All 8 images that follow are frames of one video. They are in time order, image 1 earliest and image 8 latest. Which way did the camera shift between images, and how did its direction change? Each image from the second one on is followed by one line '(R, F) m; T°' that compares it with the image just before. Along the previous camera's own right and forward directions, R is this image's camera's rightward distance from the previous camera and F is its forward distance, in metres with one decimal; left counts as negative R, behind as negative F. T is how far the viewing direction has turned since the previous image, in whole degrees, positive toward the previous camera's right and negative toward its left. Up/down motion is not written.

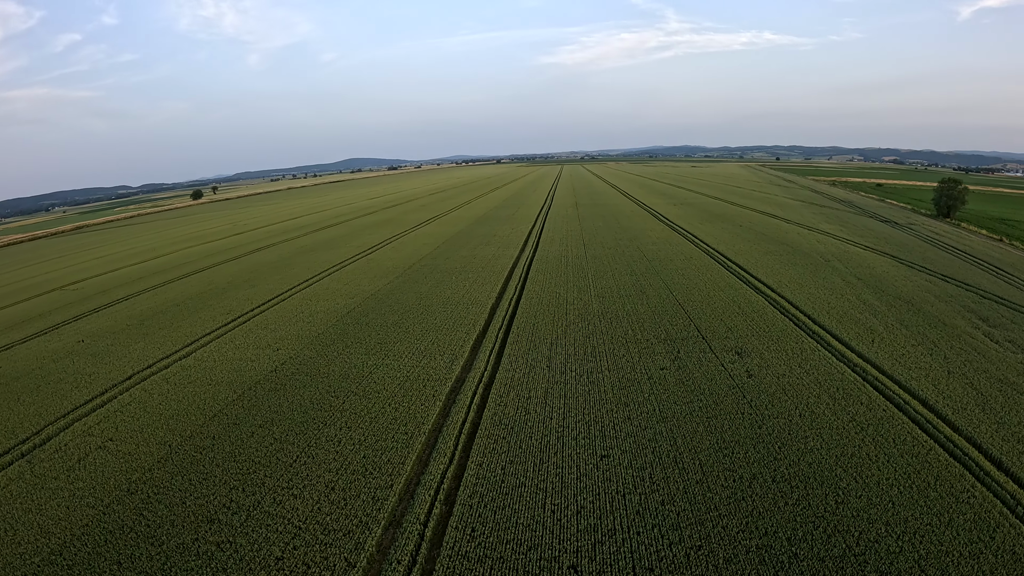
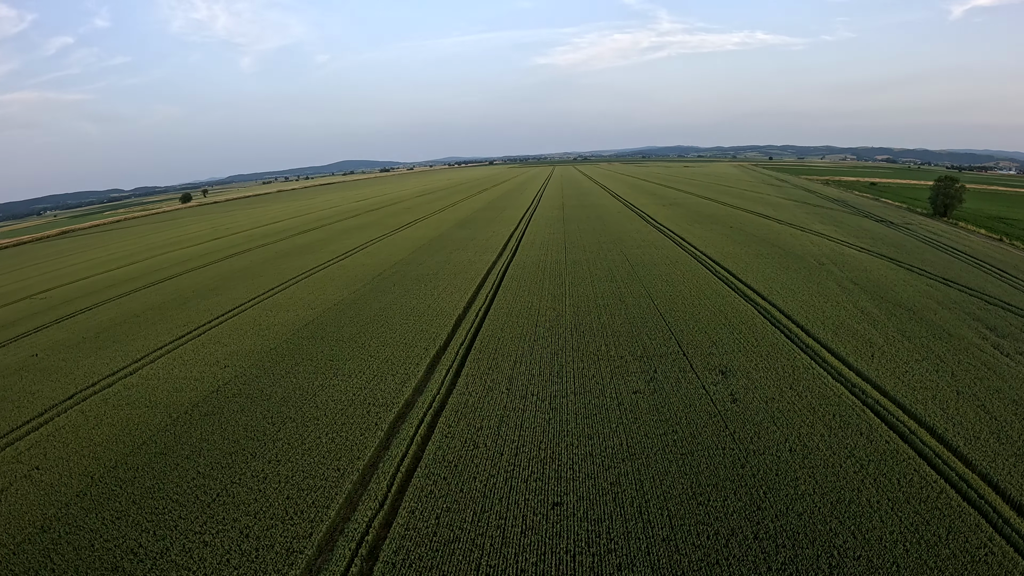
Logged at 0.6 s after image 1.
(+1.0, +1.4) m; 0°
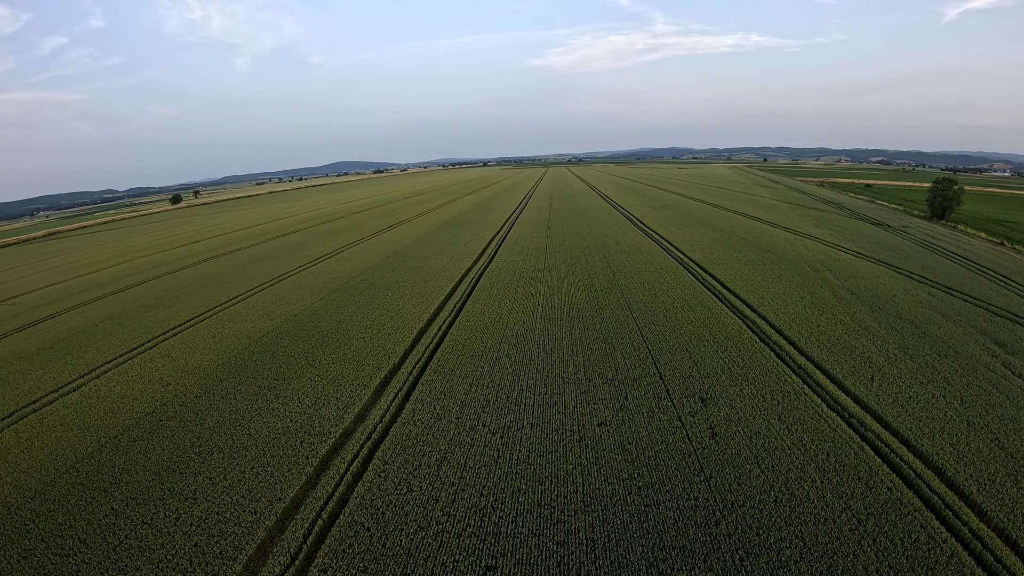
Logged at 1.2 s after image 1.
(+0.9, +1.2) m; 0°
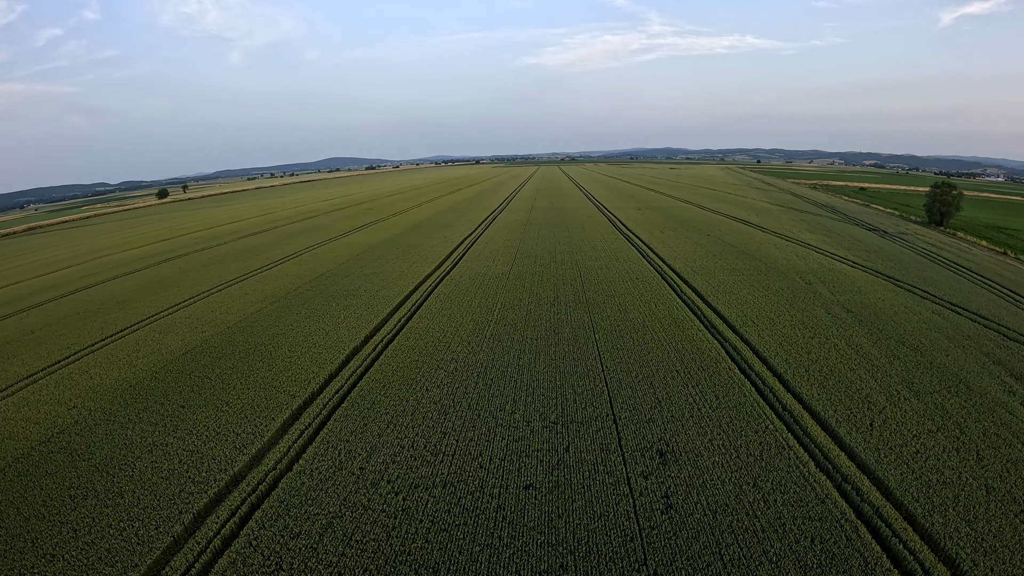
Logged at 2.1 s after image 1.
(+1.2, +1.7) m; +1°
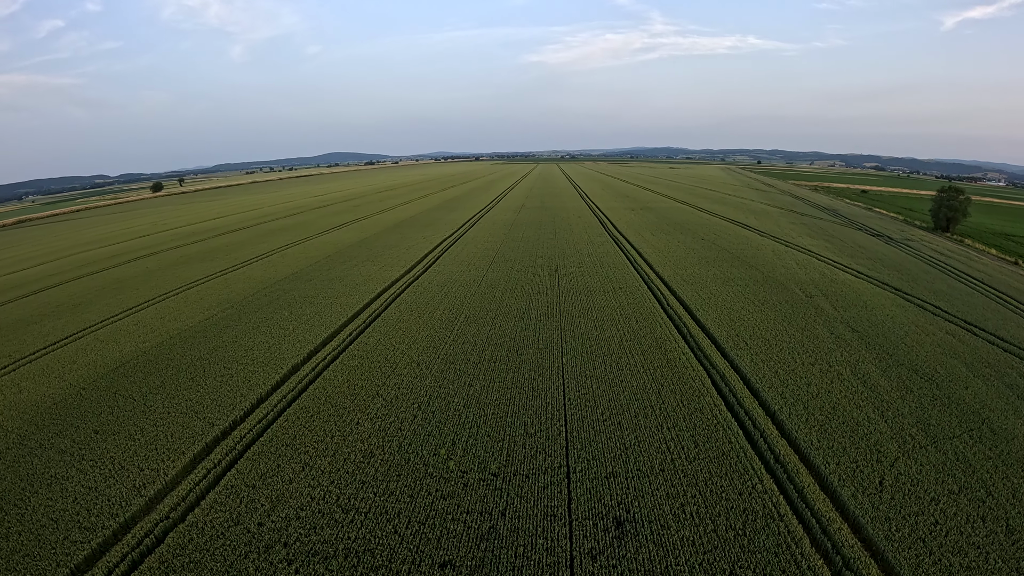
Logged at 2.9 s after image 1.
(+0.9, +1.4) m; 0°
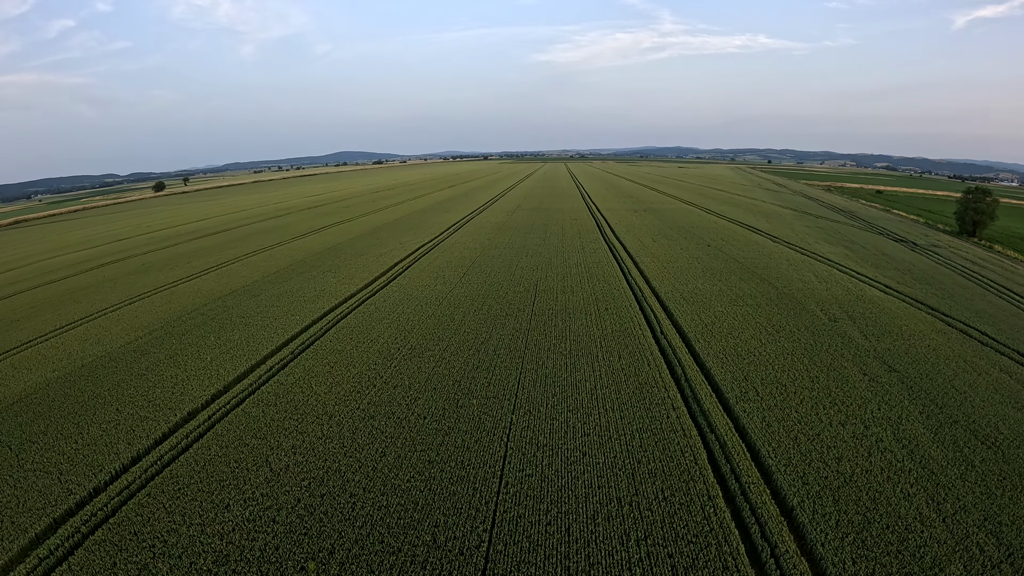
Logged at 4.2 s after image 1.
(+1.1, +2.1) m; -1°
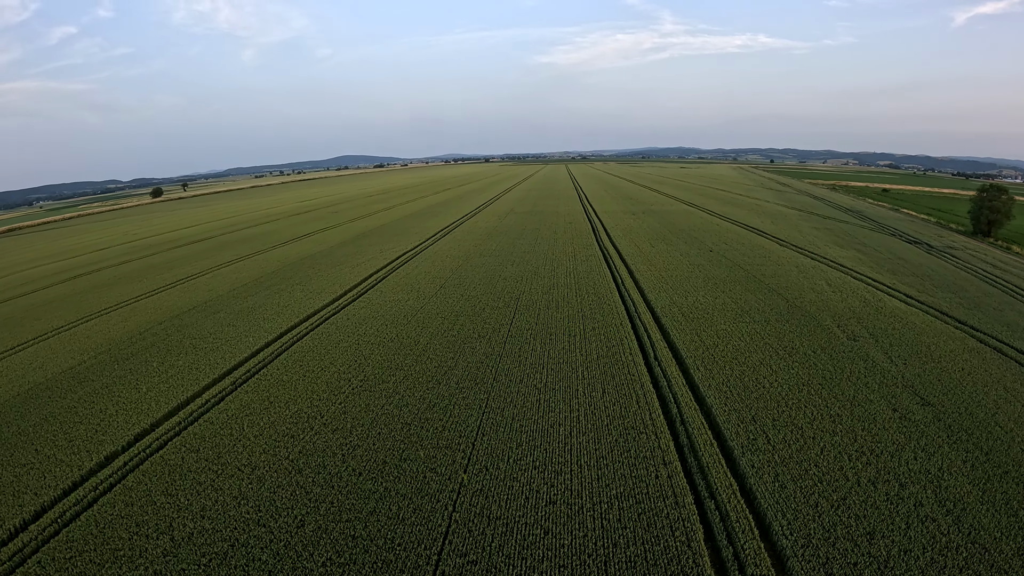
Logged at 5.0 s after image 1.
(+0.6, +1.3) m; 0°
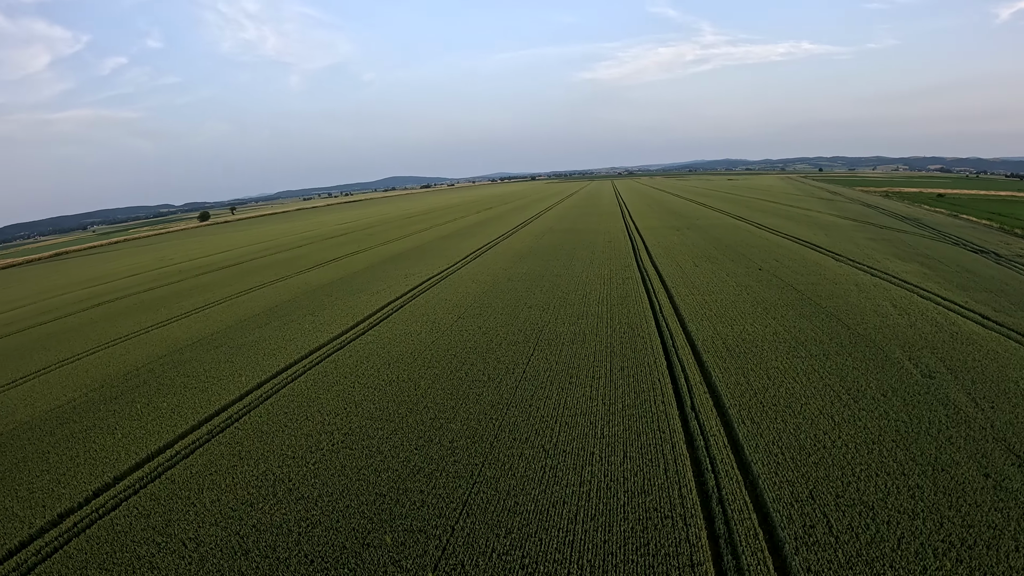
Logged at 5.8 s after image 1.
(+0.6, +1.1) m; -4°
